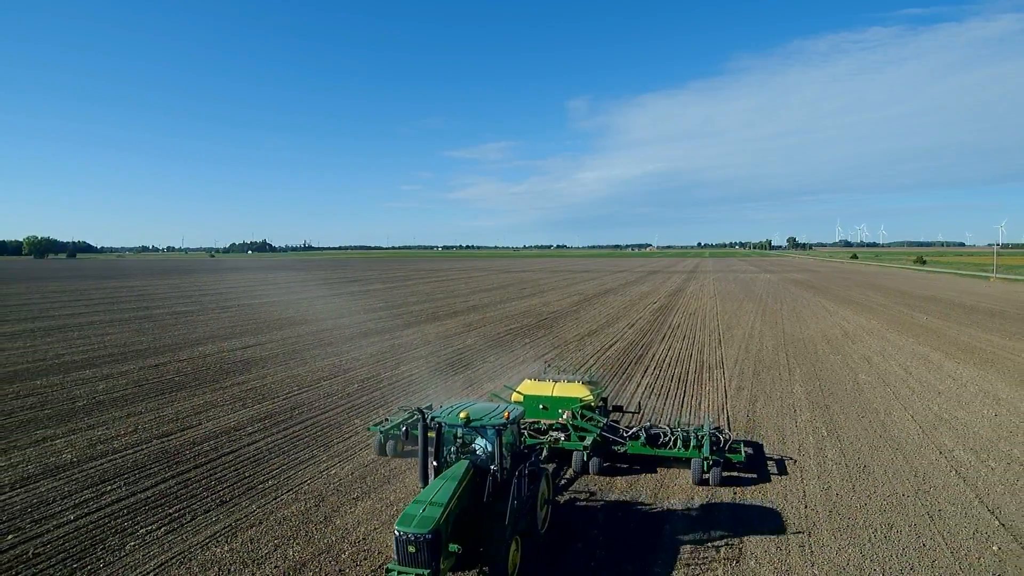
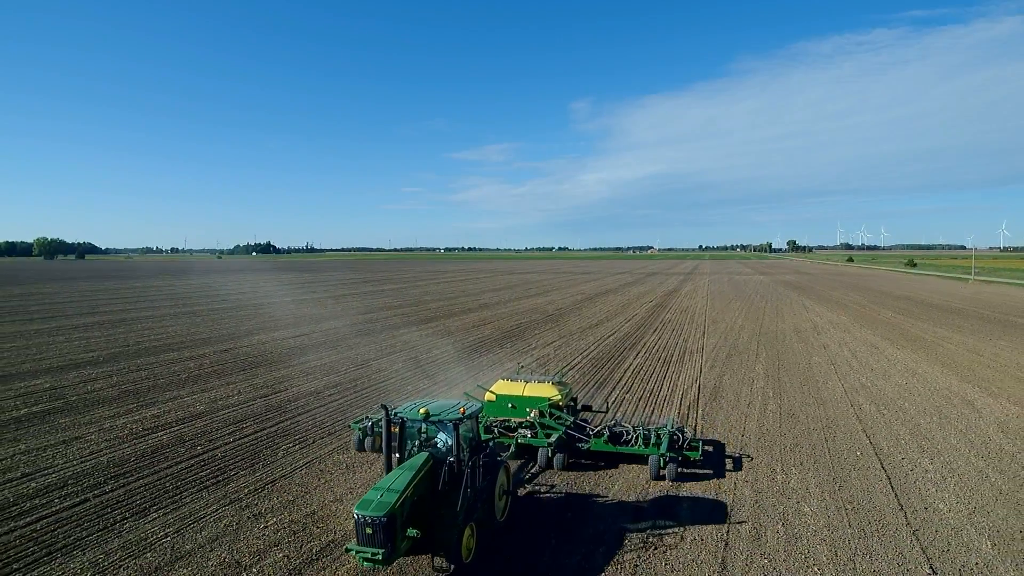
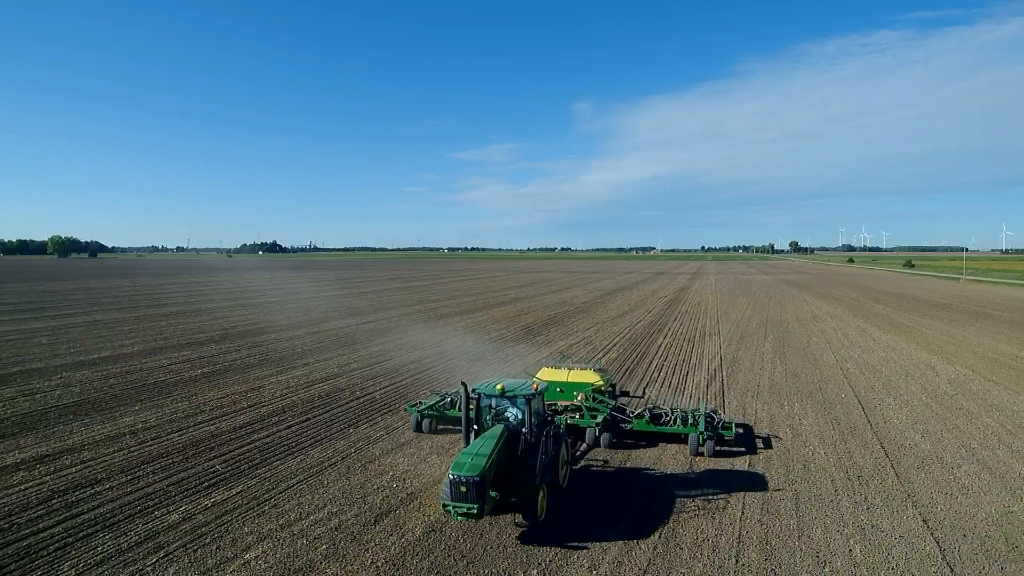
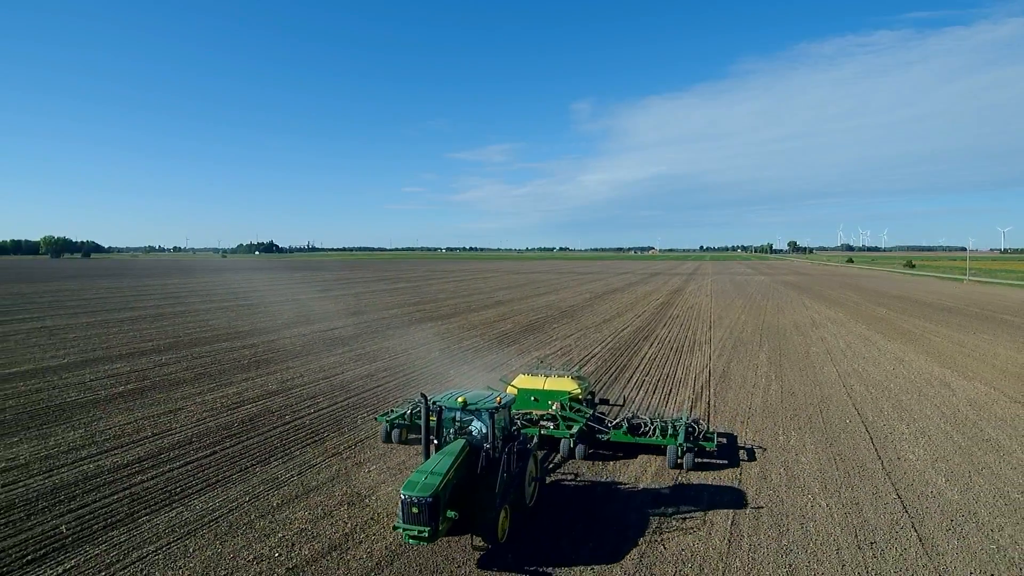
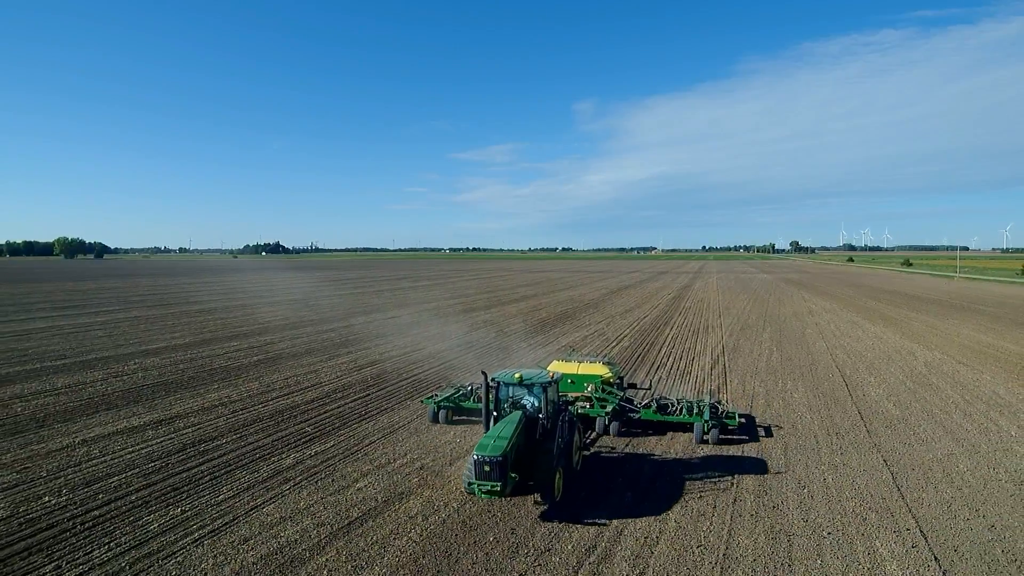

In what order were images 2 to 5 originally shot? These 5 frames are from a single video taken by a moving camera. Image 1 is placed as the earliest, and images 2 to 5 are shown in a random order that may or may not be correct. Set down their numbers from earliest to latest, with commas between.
2, 4, 3, 5
